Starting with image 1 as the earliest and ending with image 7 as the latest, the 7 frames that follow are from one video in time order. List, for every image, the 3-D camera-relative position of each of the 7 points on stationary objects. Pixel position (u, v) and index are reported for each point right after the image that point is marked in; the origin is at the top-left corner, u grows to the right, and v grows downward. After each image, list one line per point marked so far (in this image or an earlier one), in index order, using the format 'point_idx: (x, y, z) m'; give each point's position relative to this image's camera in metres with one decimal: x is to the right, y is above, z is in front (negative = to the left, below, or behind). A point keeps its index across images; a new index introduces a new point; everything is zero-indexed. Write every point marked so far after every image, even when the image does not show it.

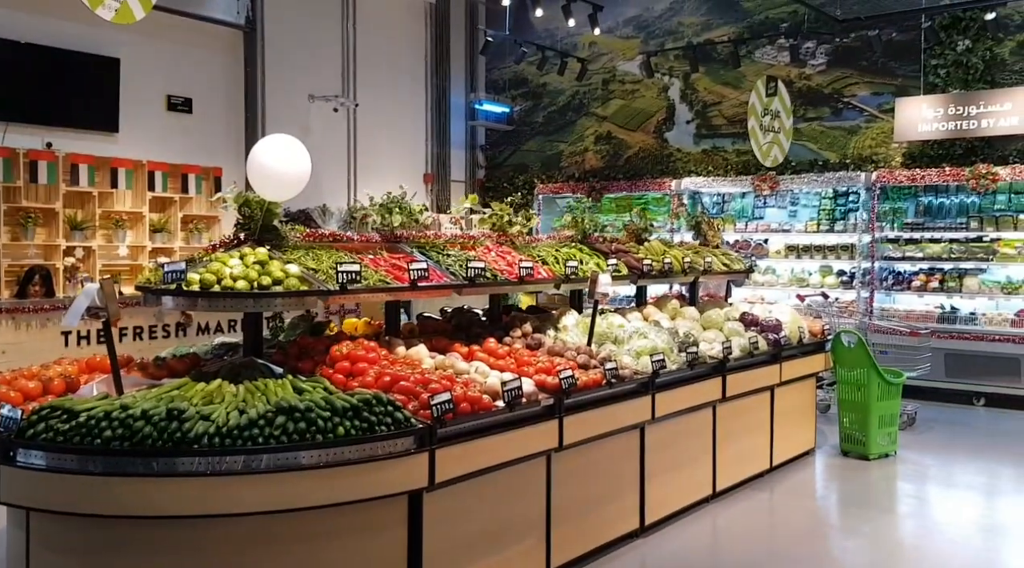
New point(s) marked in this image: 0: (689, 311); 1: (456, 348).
0: (+1.2, -0.2, +5.8) m
1: (-0.3, -0.3, +4.4) m
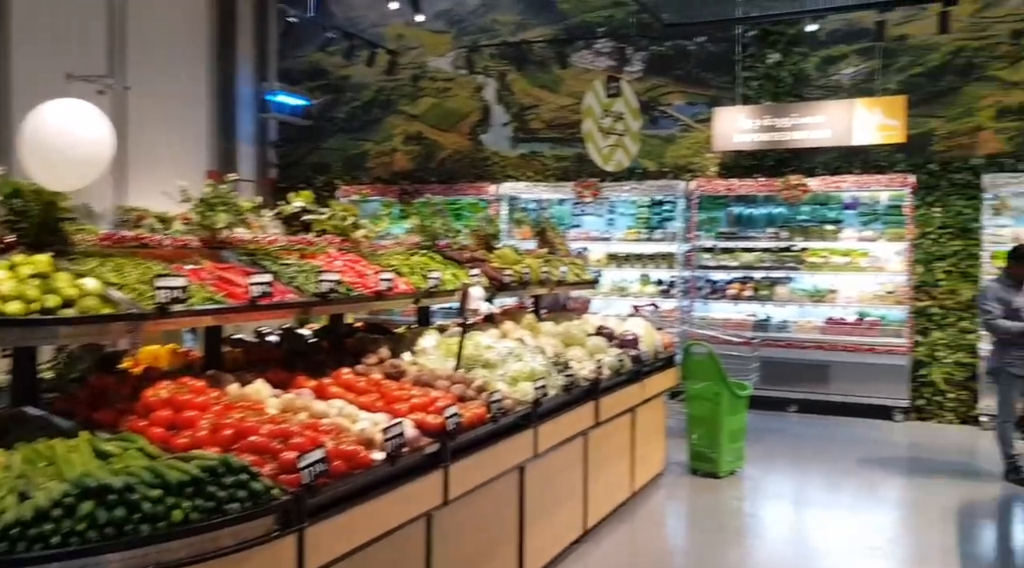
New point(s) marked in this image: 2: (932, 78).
0: (+0.2, -0.3, +5.2) m
1: (-0.8, -0.4, +3.5) m
2: (+4.0, +2.0, +8.2) m
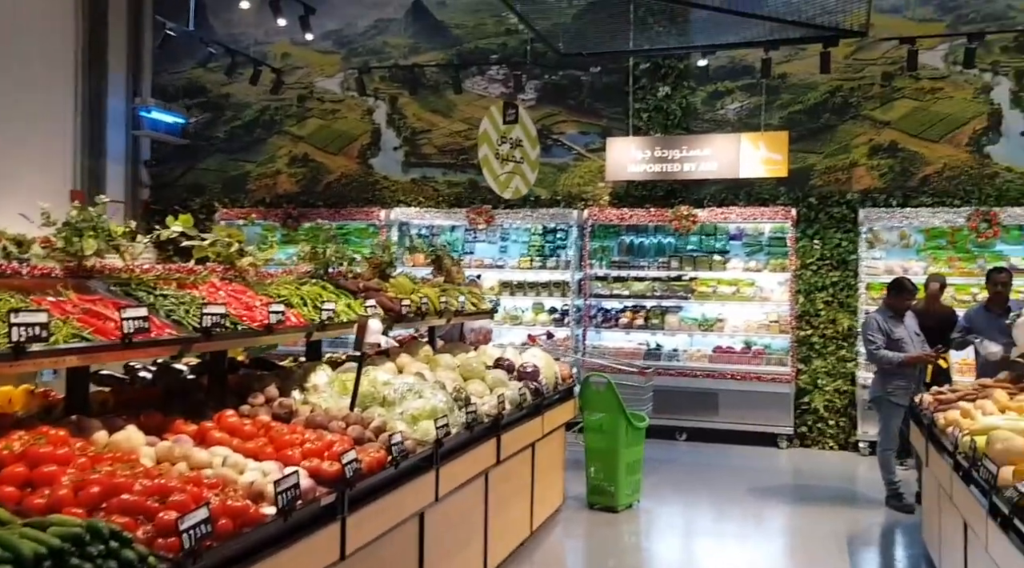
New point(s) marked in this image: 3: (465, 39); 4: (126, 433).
0: (-0.4, -0.4, +5.0) m
1: (-1.2, -0.5, +3.1) m
2: (+2.9, +1.7, +8.6) m
3: (-0.6, +2.8, +10.1) m
4: (-1.3, -0.5, +2.9) m
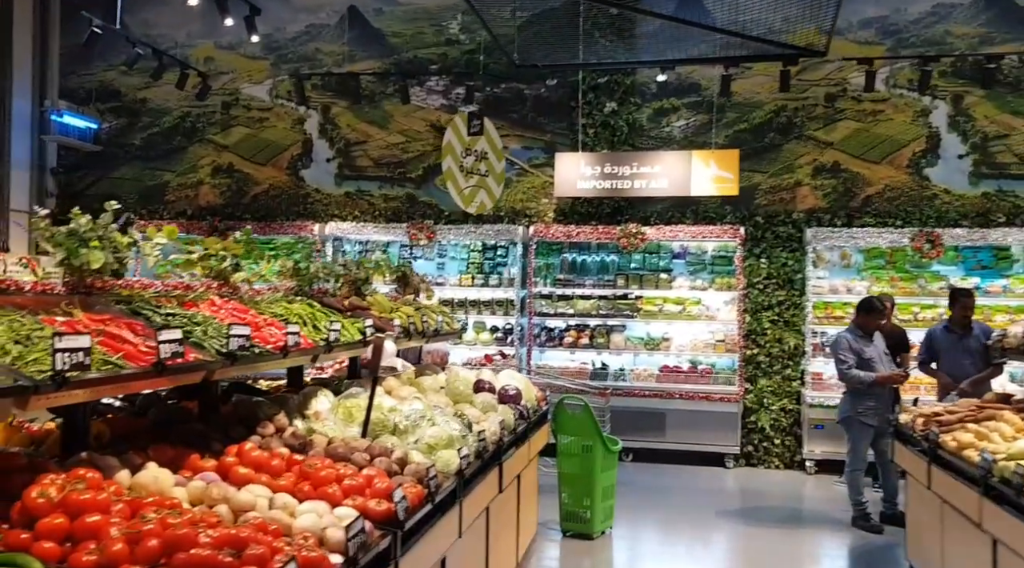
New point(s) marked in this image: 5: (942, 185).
0: (-0.4, -0.5, +4.8) m
1: (-1.0, -0.6, +2.8) m
2: (+2.4, +1.5, +8.7) m
3: (-1.2, +2.6, +9.9) m
4: (-1.0, -0.5, +2.5) m
5: (+4.0, +0.9, +8.3) m
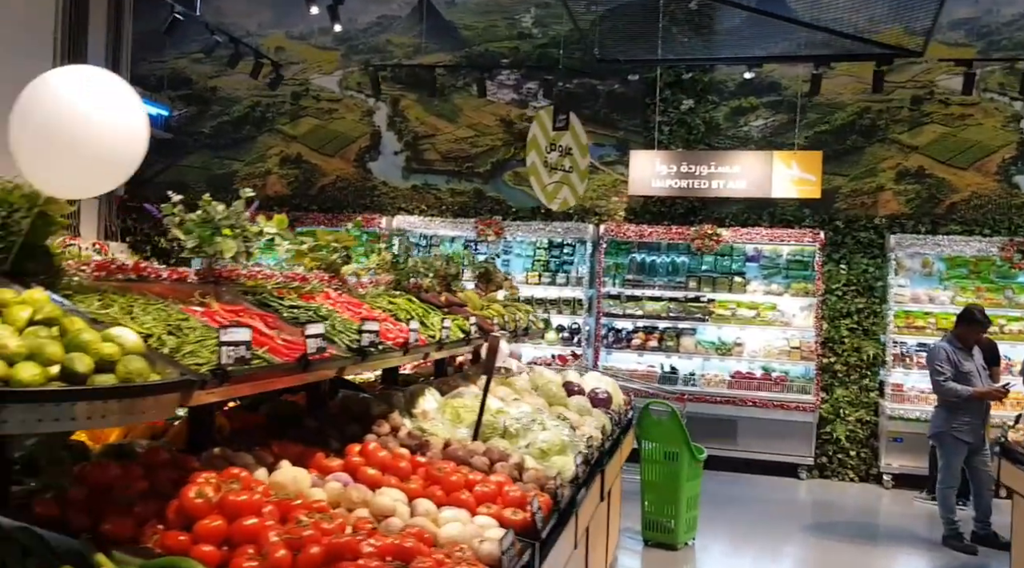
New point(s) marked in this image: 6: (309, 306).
0: (+0.1, -0.5, +4.6) m
1: (-0.6, -0.6, +2.7) m
2: (+3.1, +1.4, +8.5) m
3: (-0.4, +2.7, +9.7) m
4: (-0.6, -0.5, +2.4) m
5: (+4.7, +0.8, +8.0) m
6: (-0.7, -0.1, +2.9) m
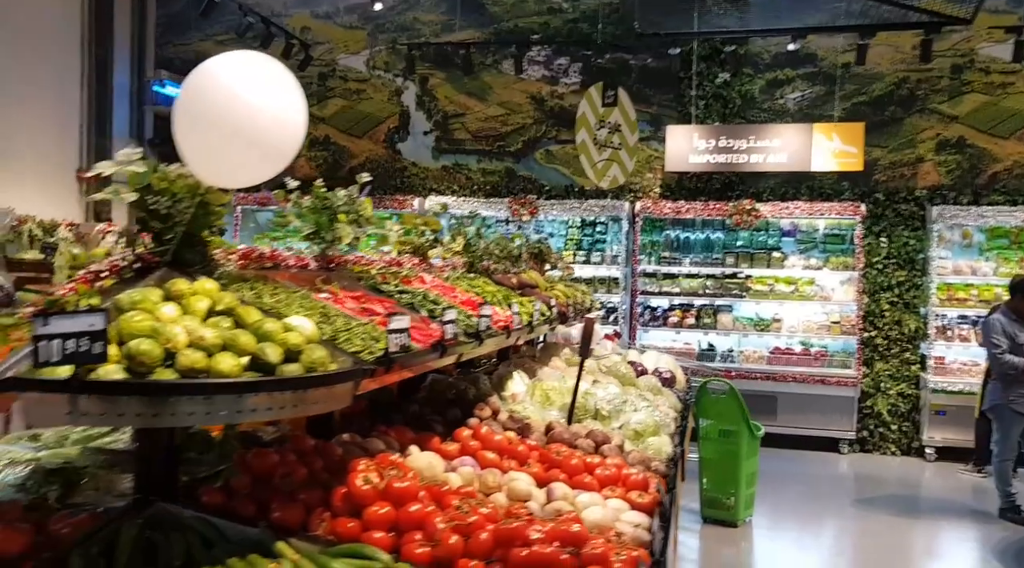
0: (+0.4, -0.4, +4.6) m
1: (-0.2, -0.5, +2.7) m
2: (+3.5, +1.7, +8.4) m
3: (-0.1, +2.9, +9.7) m
4: (-0.2, -0.5, +2.4) m
5: (+5.1, +1.1, +7.9) m
6: (-0.3, 0.0, +2.9) m
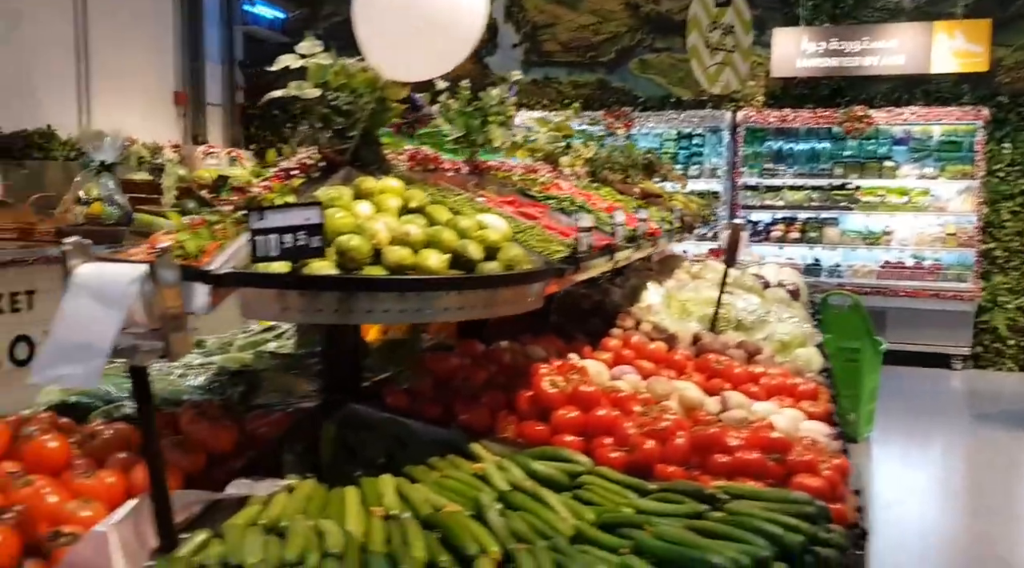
0: (+1.1, +0.1, +4.5) m
1: (+0.3, -0.2, +2.6) m
2: (+4.4, +2.5, +7.8) m
3: (+0.9, +3.8, +9.2) m
4: (+0.2, -0.2, +2.3) m
5: (+5.9, +1.9, +7.3) m
6: (+0.2, +0.3, +2.8) m
